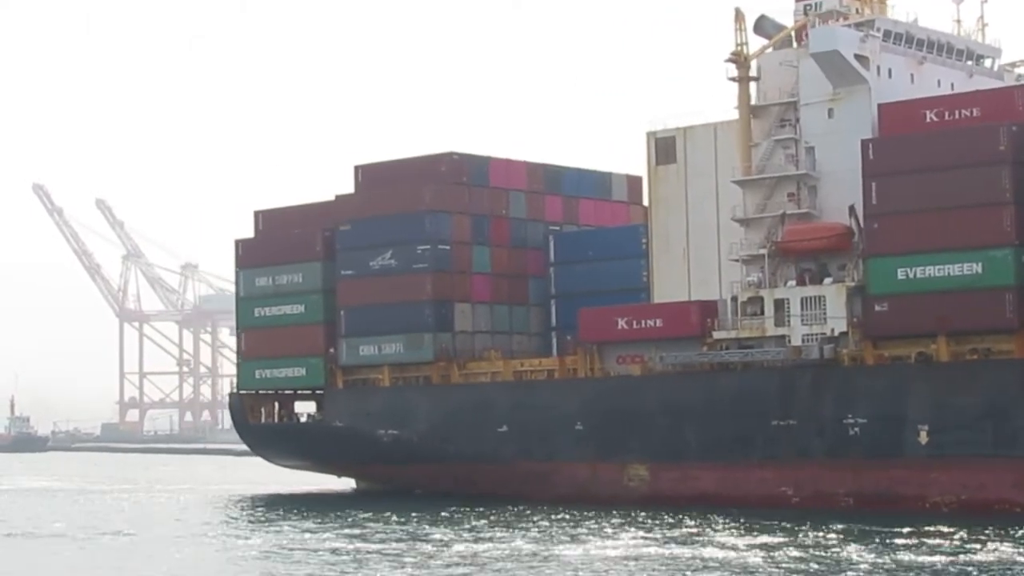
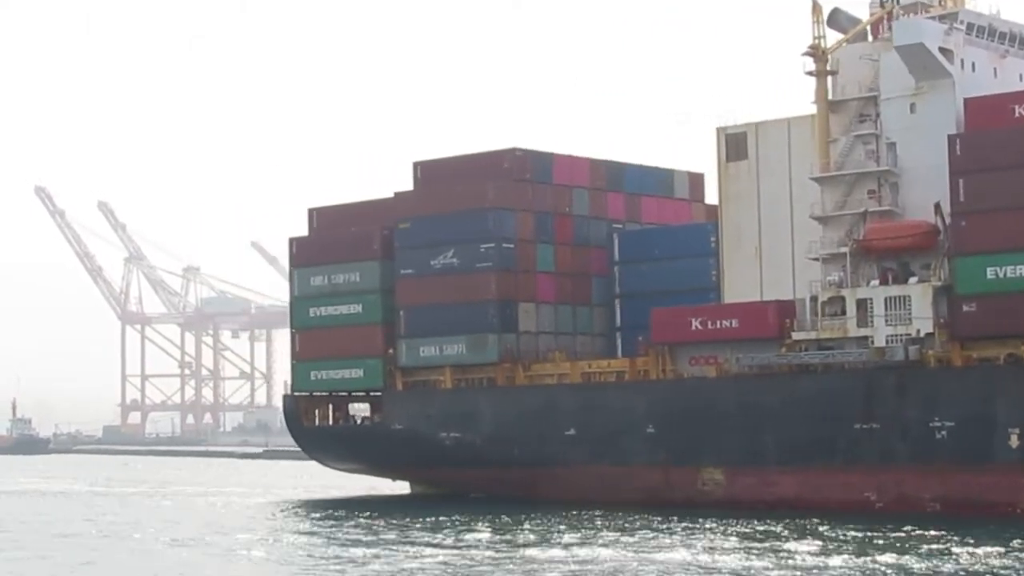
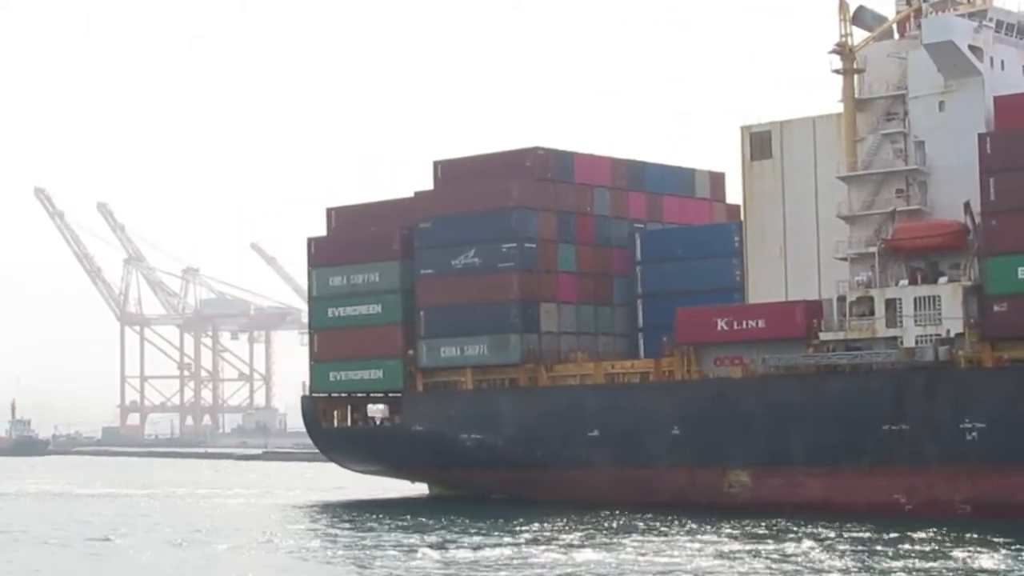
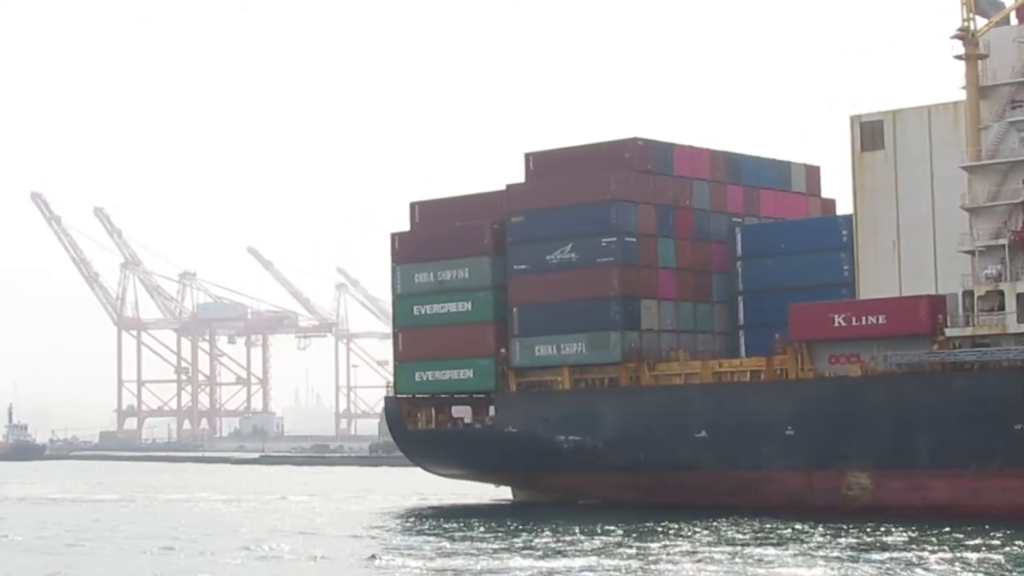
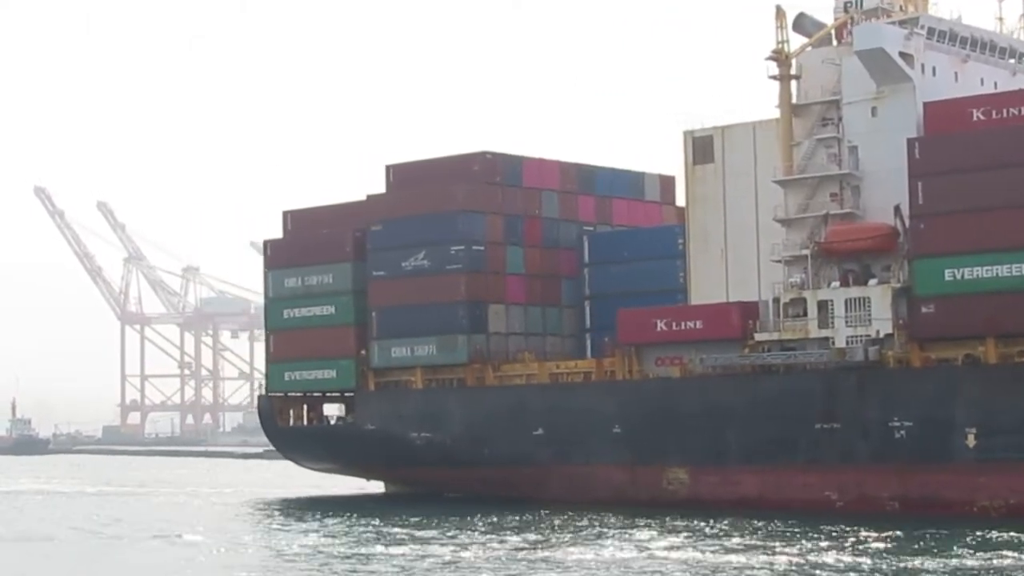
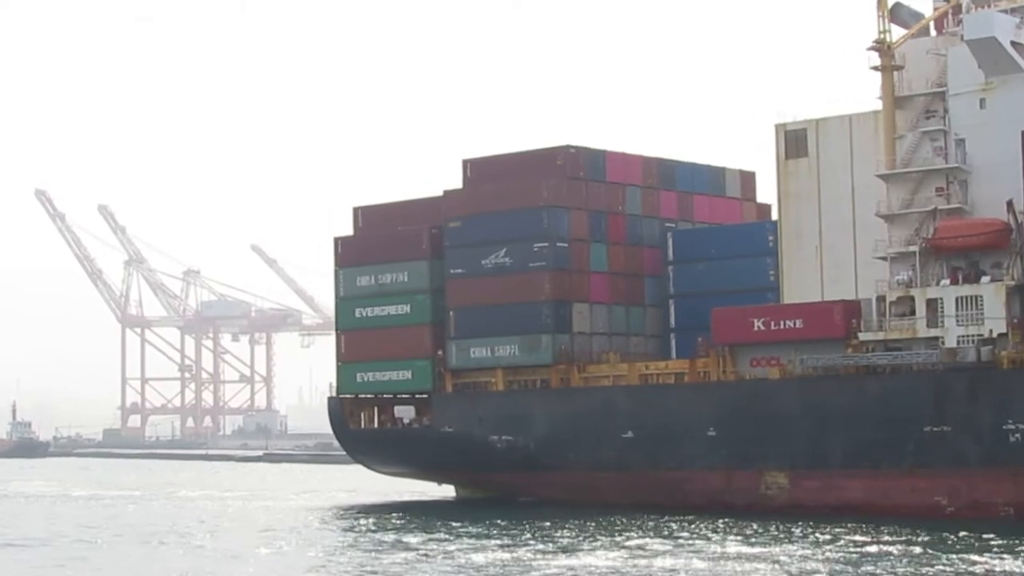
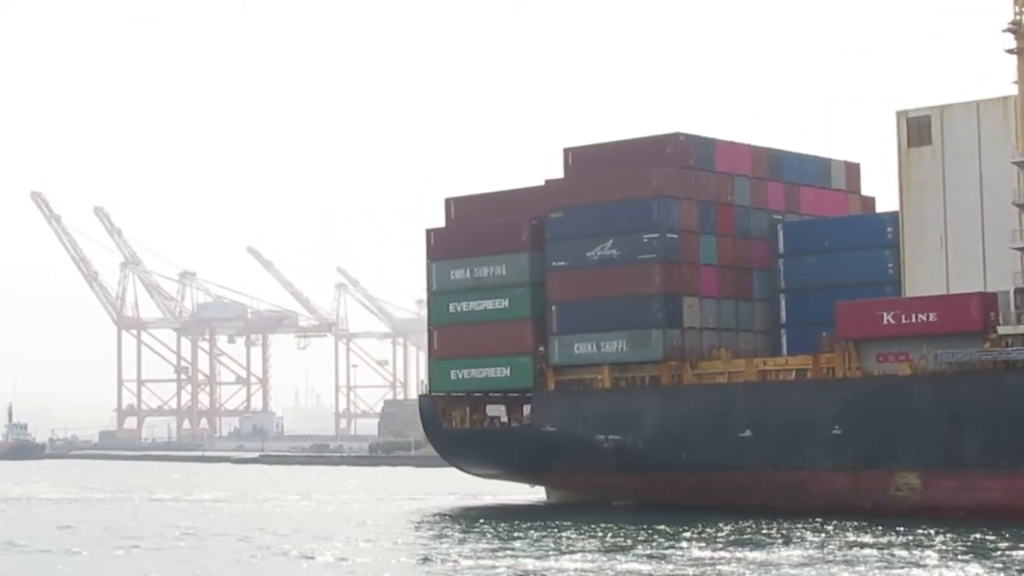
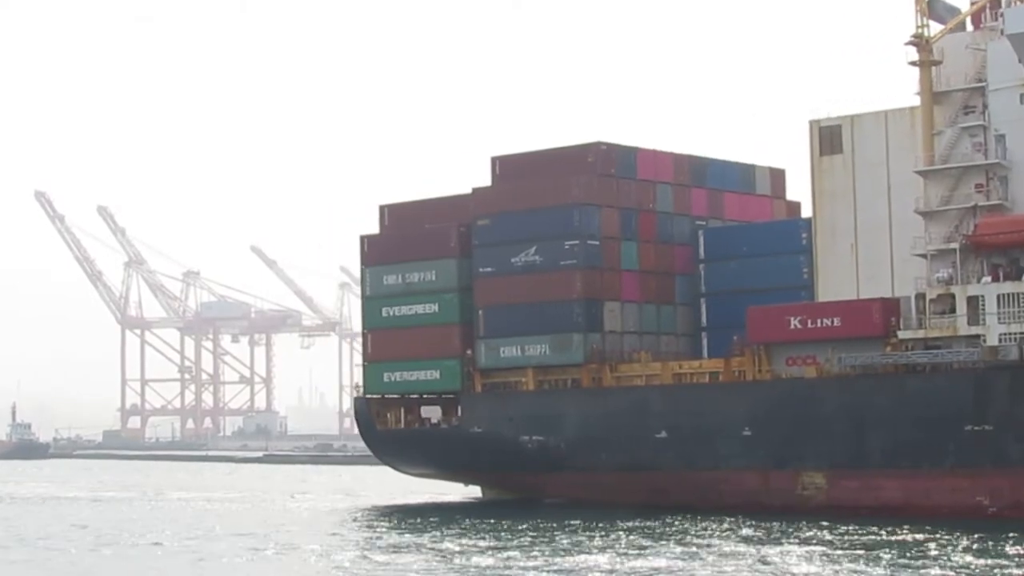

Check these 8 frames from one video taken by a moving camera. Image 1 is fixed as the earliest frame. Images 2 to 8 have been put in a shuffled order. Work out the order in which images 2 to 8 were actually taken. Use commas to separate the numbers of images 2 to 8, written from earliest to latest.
5, 2, 3, 6, 8, 4, 7
